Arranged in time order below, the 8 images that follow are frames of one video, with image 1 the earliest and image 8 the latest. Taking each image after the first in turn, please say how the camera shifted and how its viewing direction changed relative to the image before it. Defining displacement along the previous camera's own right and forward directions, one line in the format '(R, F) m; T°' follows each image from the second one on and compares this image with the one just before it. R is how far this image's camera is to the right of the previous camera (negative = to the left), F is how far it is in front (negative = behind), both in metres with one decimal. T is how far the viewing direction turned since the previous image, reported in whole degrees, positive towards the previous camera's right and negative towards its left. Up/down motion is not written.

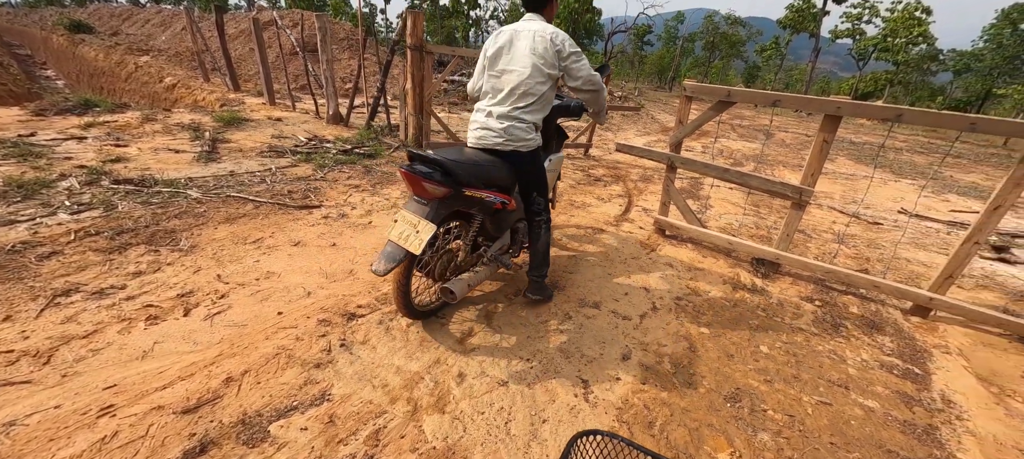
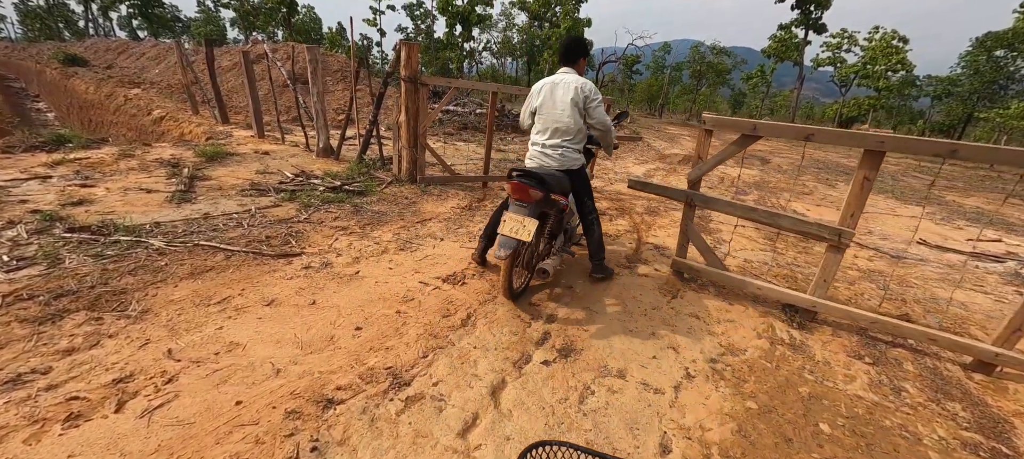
(-0.1, +0.4) m; +1°
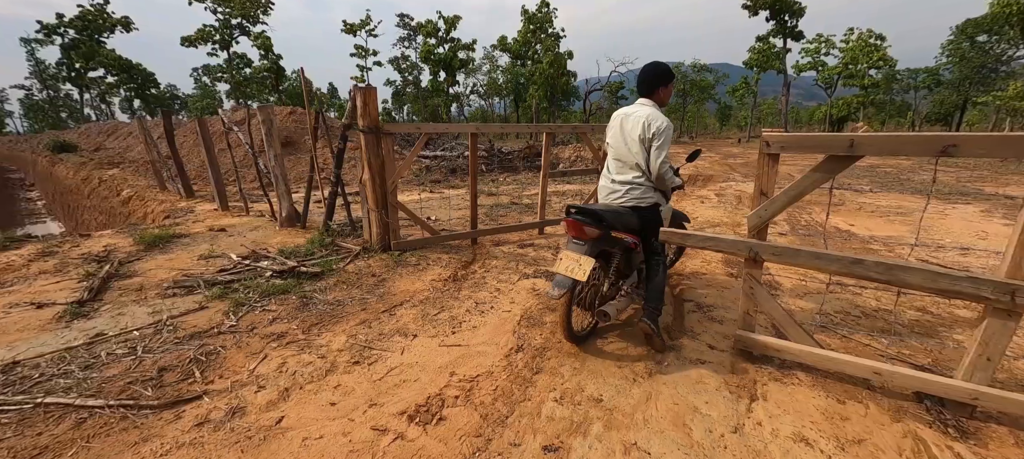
(+0.1, +1.1) m; 0°
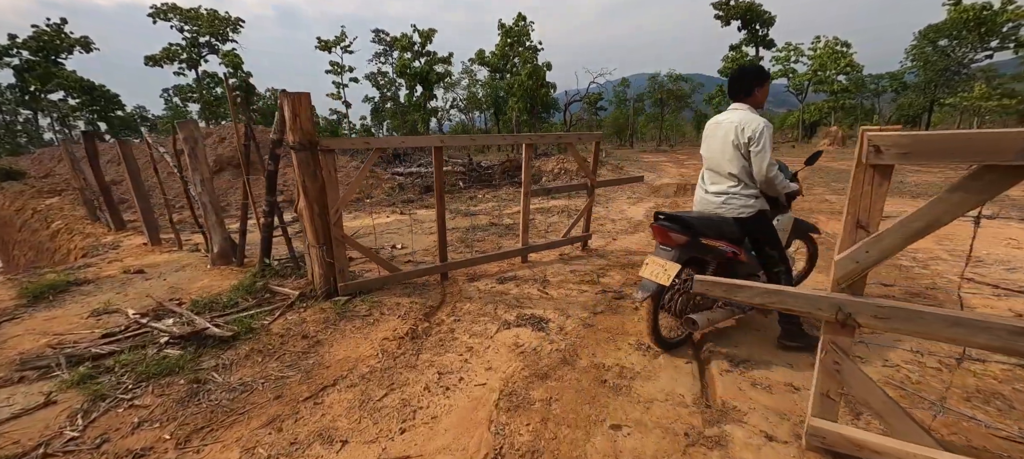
(+0.1, +0.9) m; +2°
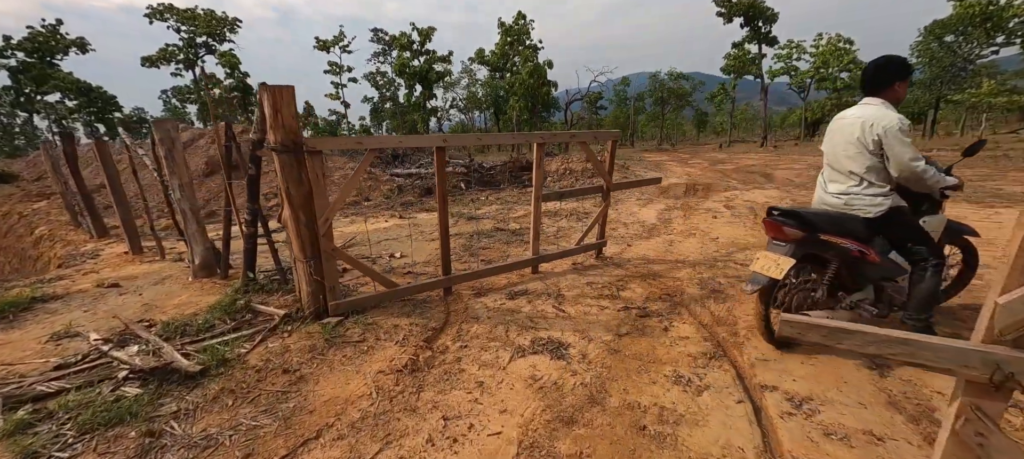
(-0.1, +0.5) m; 0°
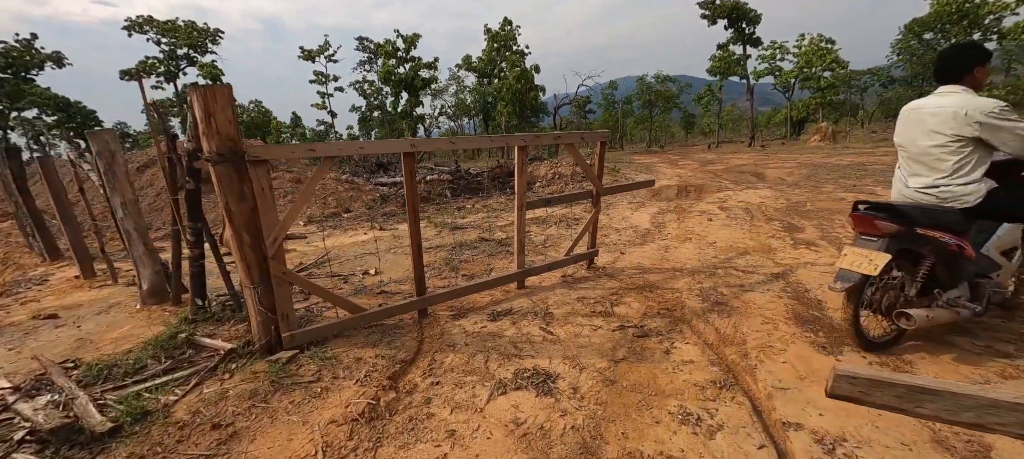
(+0.1, +0.4) m; +1°
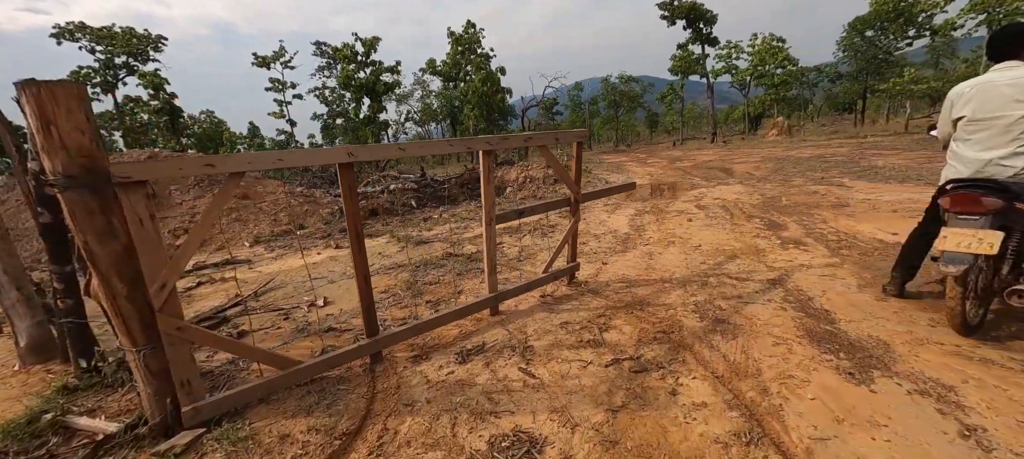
(0.0, +0.6) m; +4°
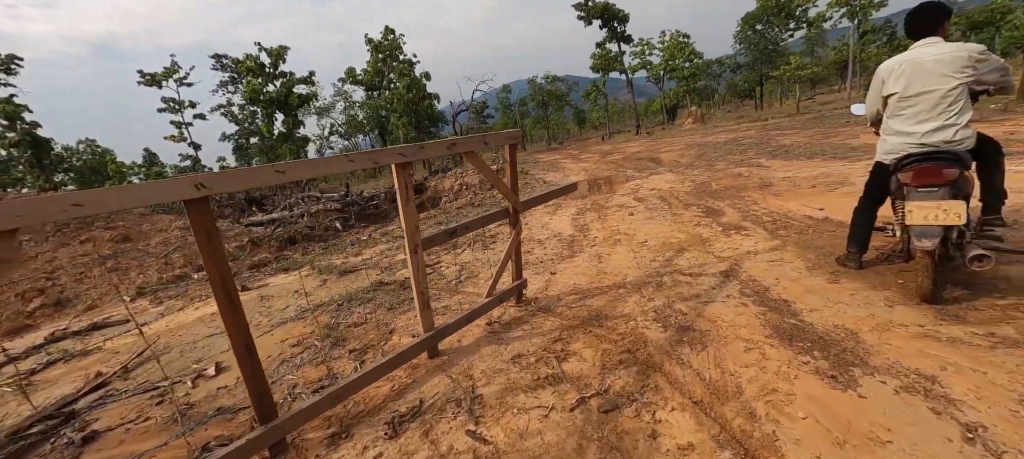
(+0.1, +0.5) m; +8°
